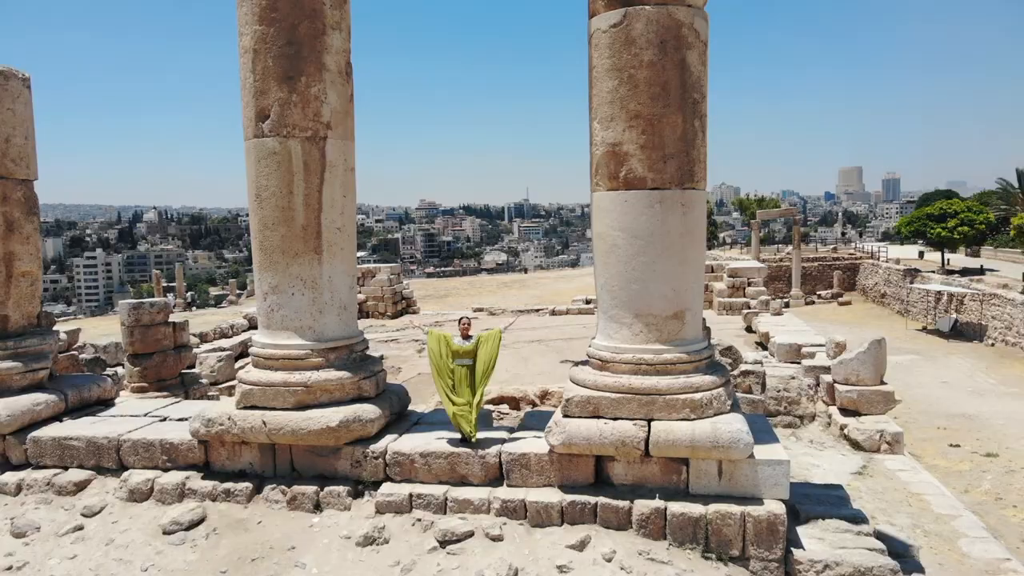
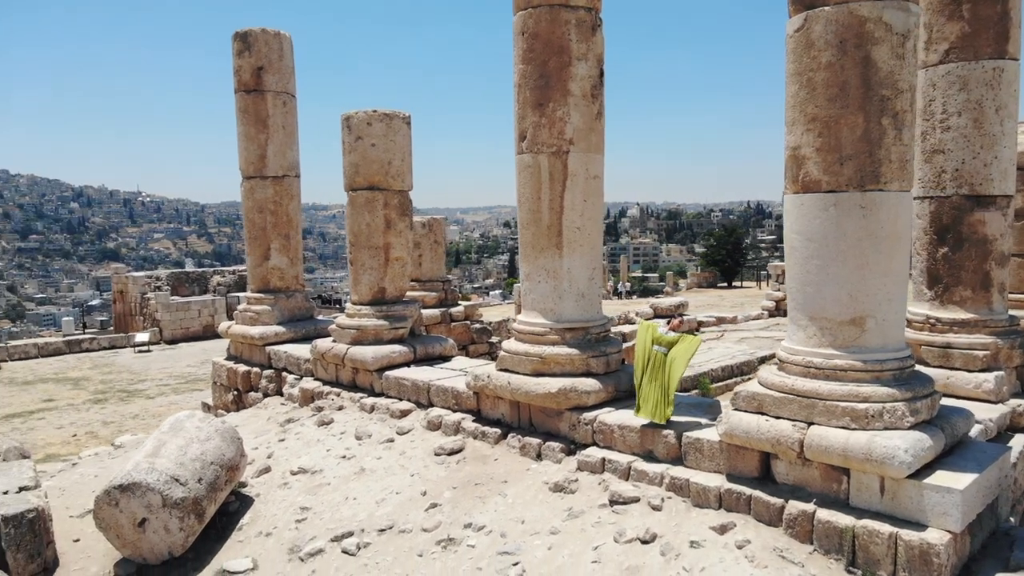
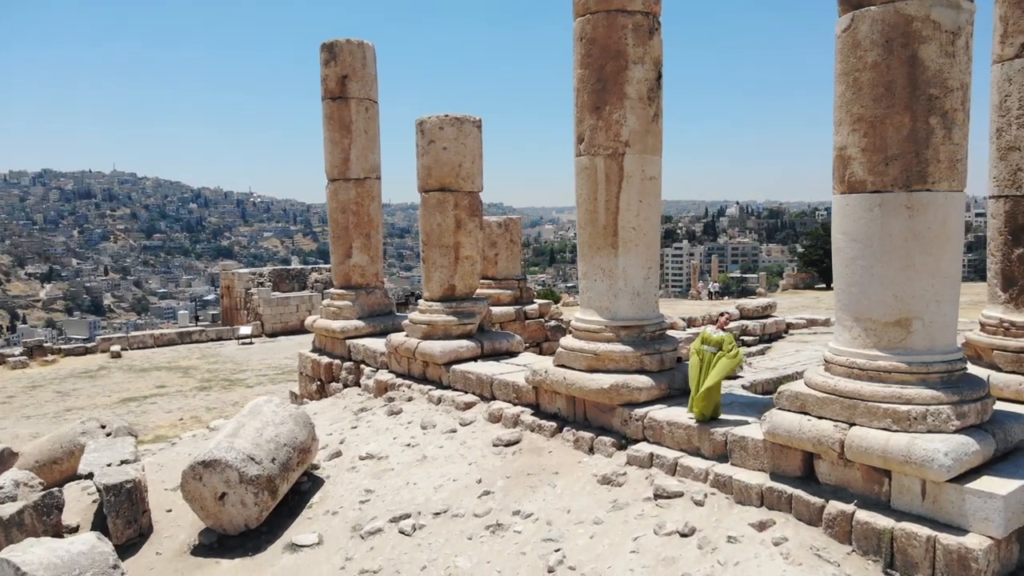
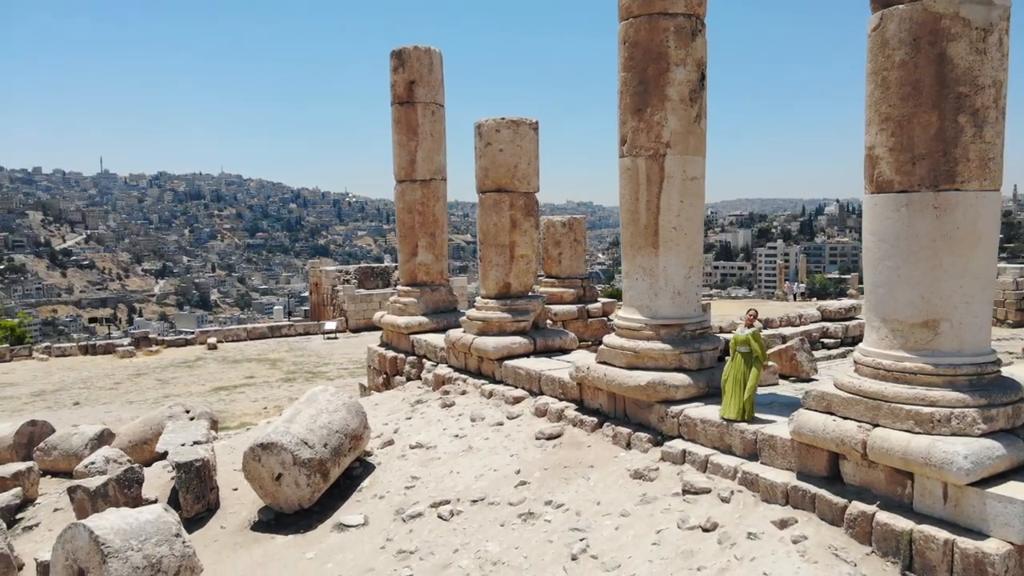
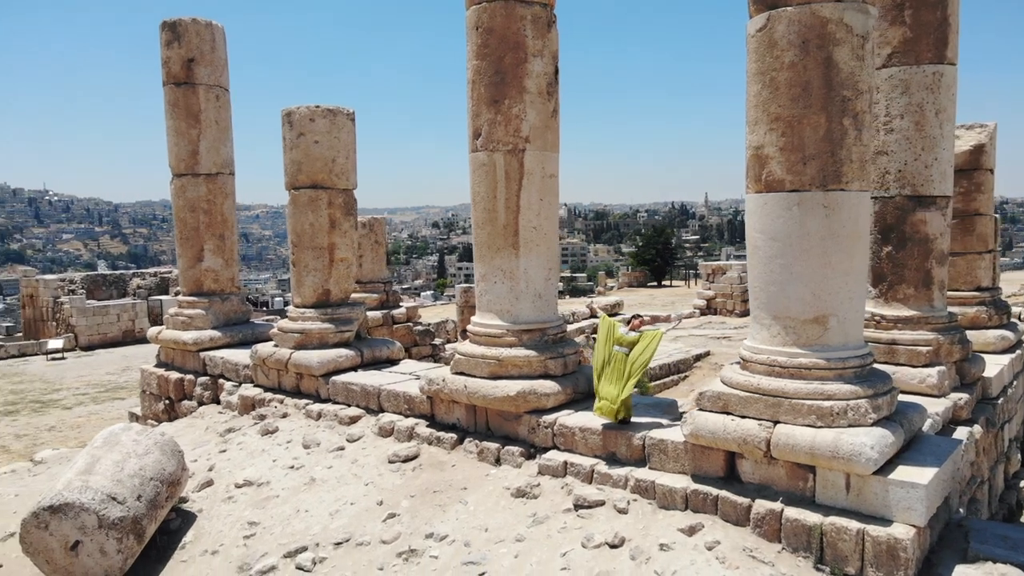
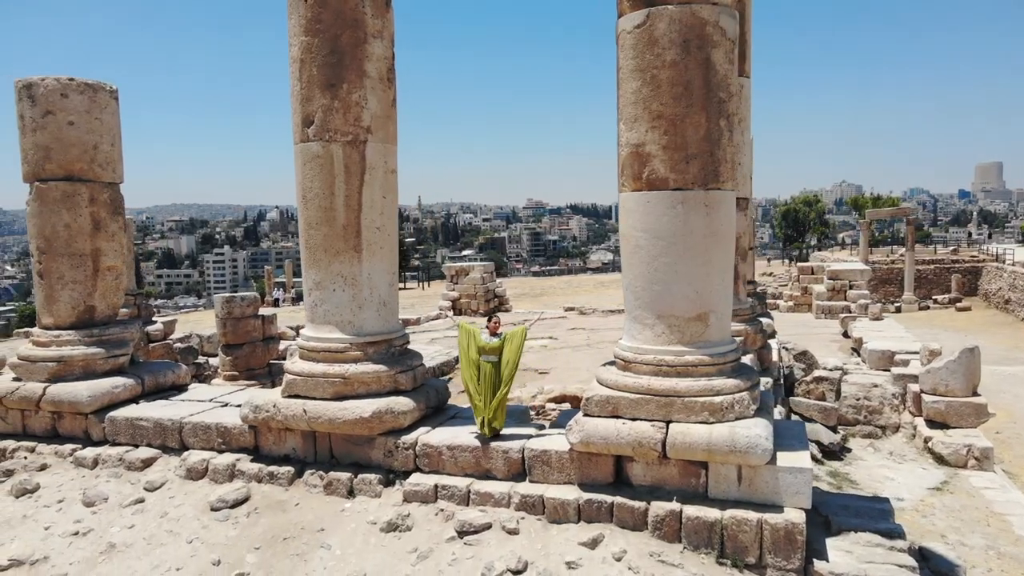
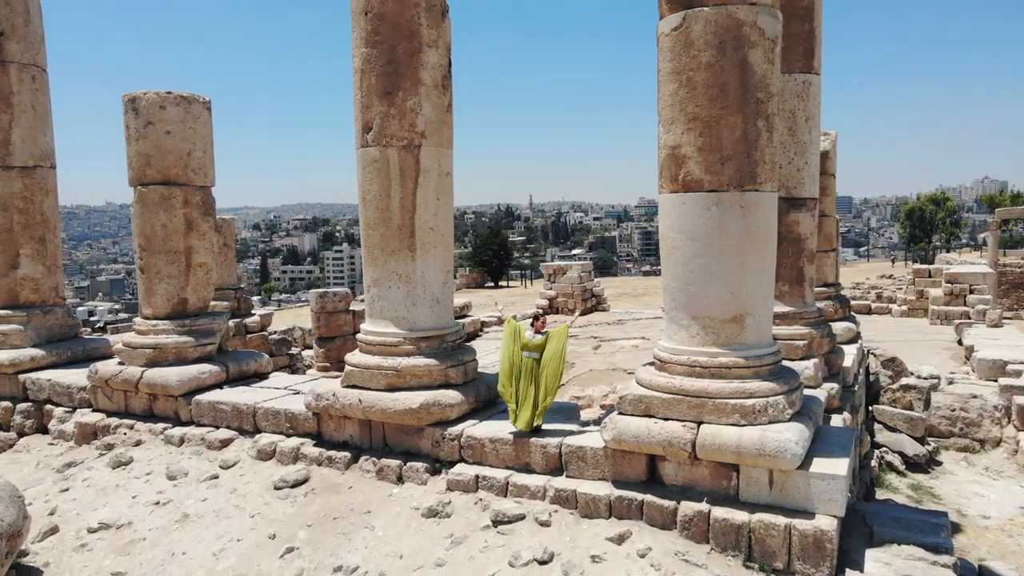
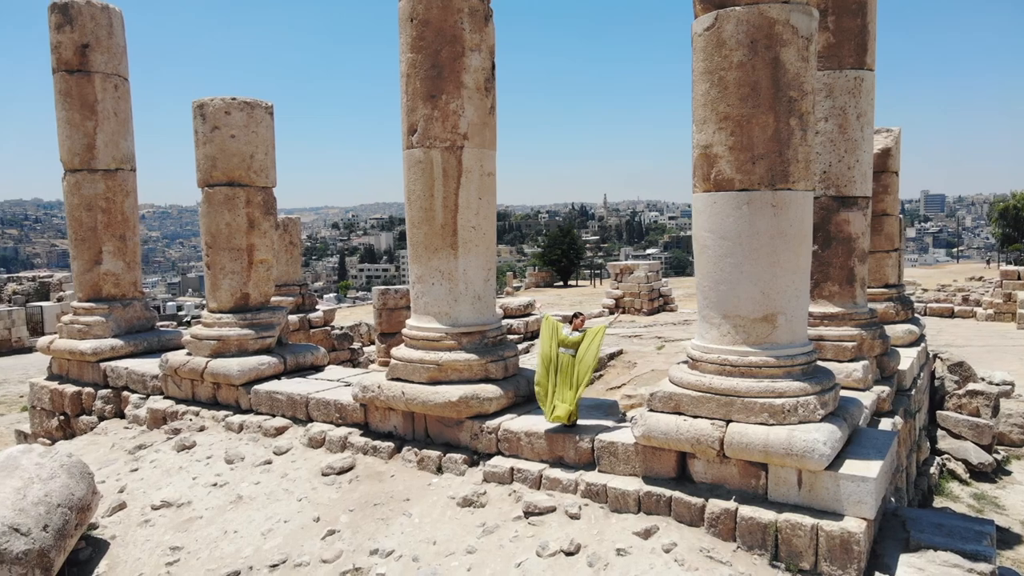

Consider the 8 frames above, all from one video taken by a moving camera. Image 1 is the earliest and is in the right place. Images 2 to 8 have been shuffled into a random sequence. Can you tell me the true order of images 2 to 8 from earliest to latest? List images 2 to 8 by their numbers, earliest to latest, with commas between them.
6, 7, 8, 5, 2, 3, 4
